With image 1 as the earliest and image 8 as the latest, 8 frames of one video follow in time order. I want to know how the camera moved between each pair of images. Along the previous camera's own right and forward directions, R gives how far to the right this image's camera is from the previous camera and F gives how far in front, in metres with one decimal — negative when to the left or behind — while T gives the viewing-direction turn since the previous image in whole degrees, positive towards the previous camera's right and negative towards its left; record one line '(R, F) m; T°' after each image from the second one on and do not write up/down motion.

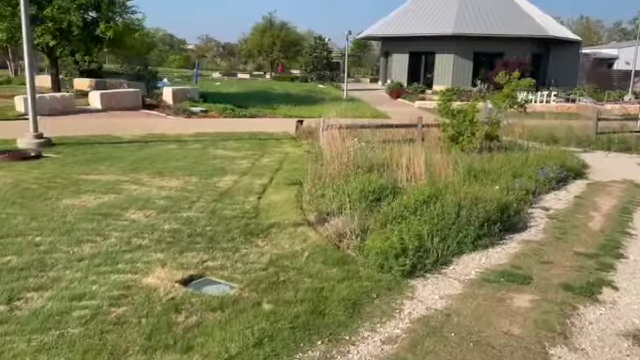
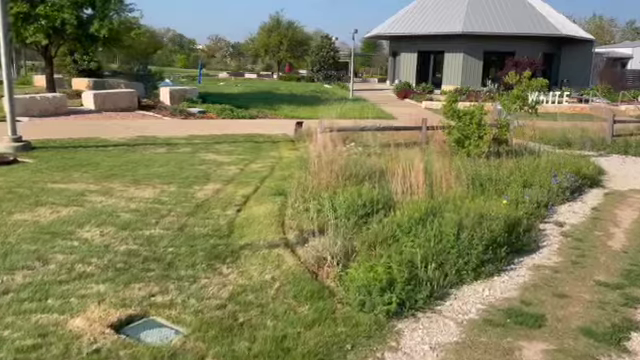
(+0.3, +0.7) m; -1°
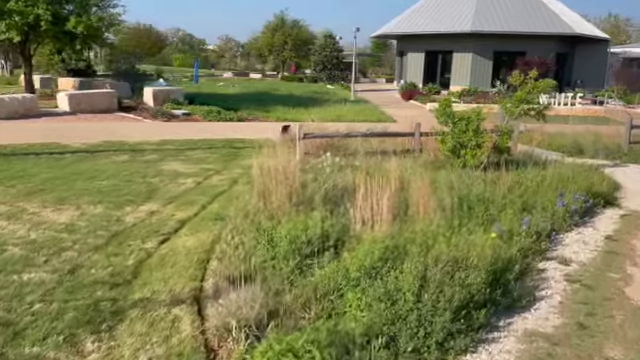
(+0.6, +1.2) m; -1°
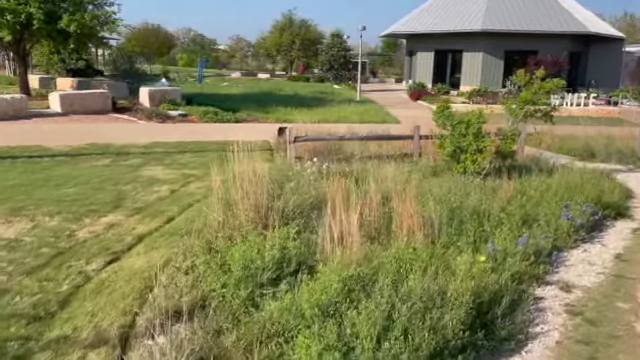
(+0.4, +0.6) m; -1°
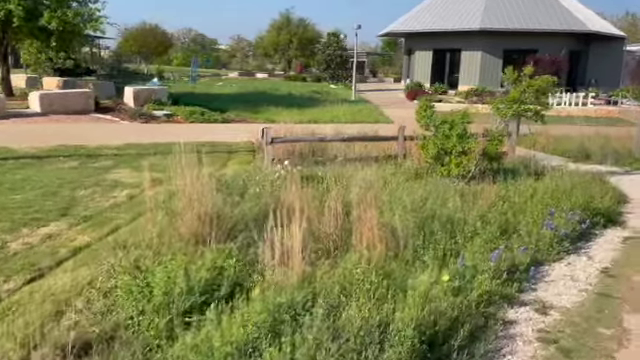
(+0.4, +0.5) m; 0°
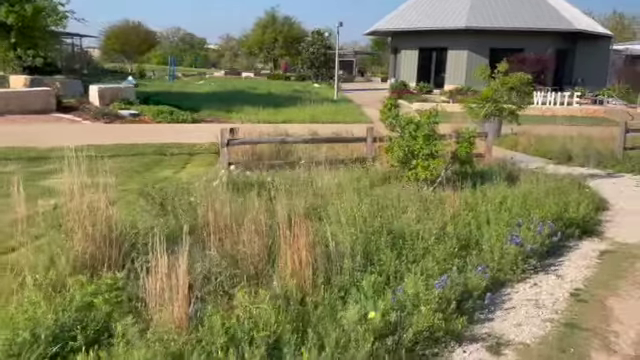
(+0.5, +0.7) m; +1°
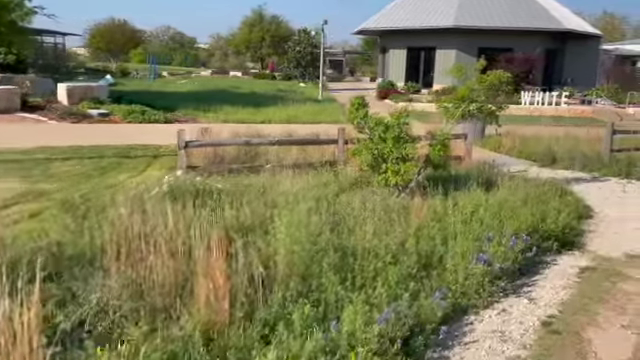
(+0.4, +0.6) m; +1°
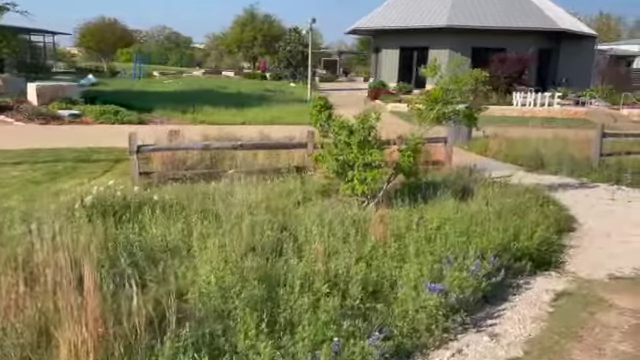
(+0.5, +0.6) m; 0°
